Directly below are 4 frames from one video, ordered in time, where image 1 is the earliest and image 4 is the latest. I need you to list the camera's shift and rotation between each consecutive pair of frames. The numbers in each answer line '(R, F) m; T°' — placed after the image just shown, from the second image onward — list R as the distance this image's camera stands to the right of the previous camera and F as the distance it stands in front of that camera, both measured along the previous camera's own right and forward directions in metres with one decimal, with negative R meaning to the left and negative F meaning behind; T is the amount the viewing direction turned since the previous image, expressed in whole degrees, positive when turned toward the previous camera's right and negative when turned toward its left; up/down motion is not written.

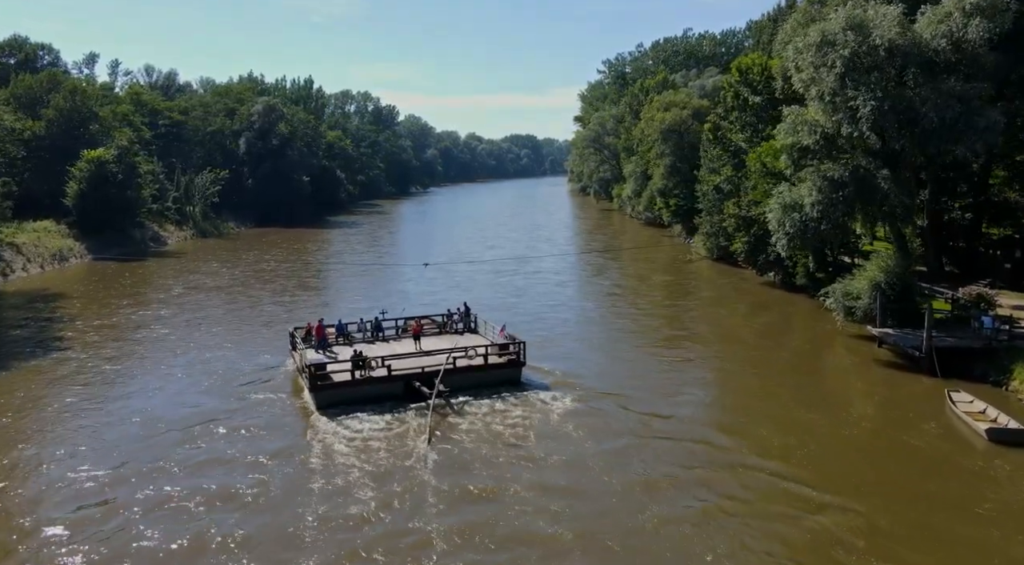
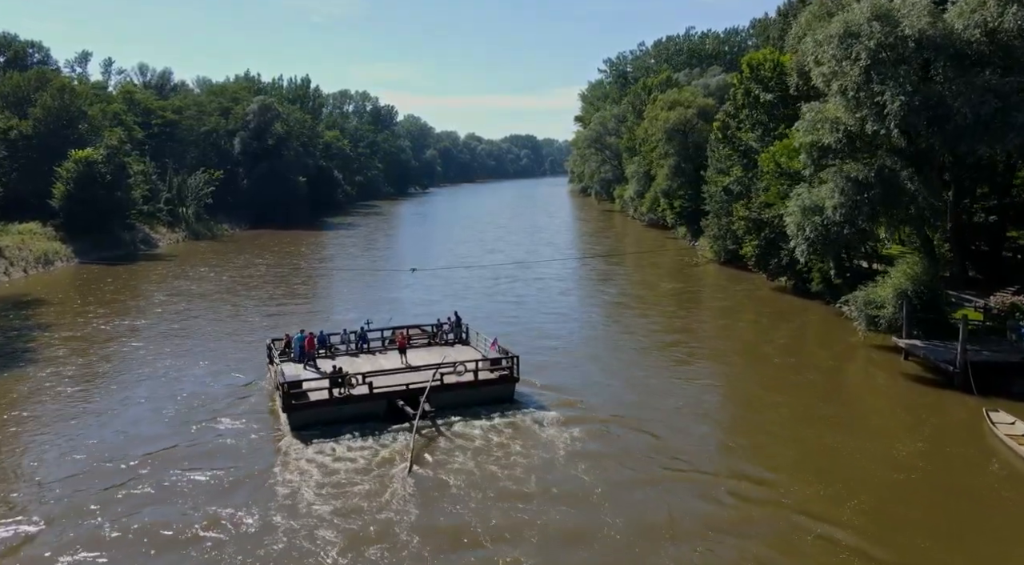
(-0.1, +2.4) m; 0°
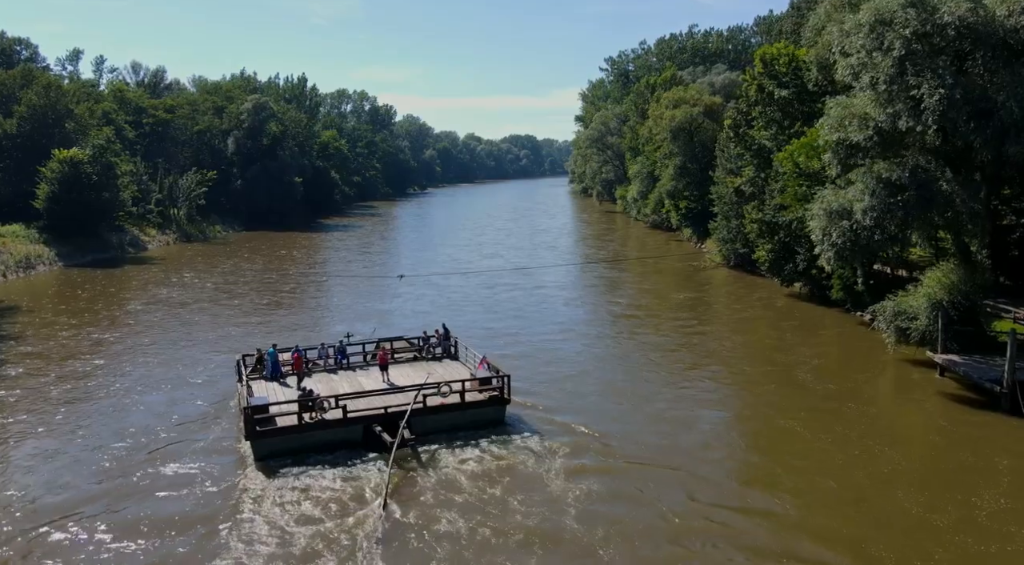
(-0.1, +2.7) m; 0°
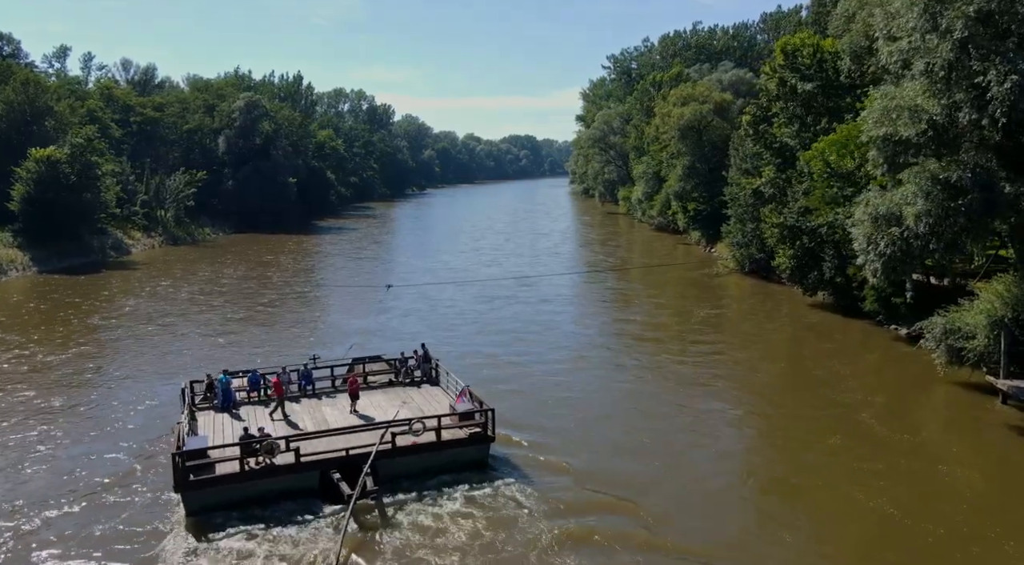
(-0.1, +3.9) m; 0°
